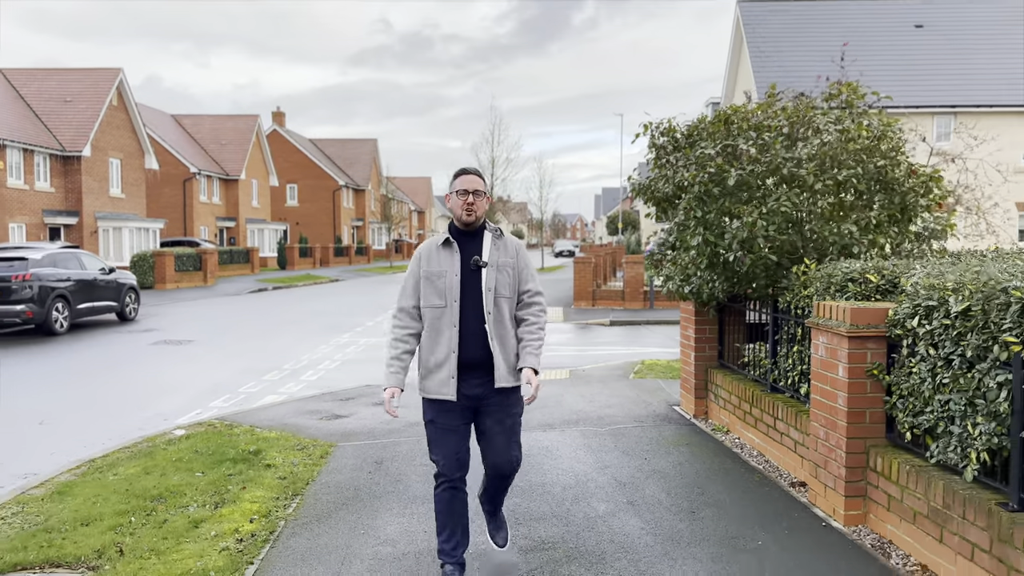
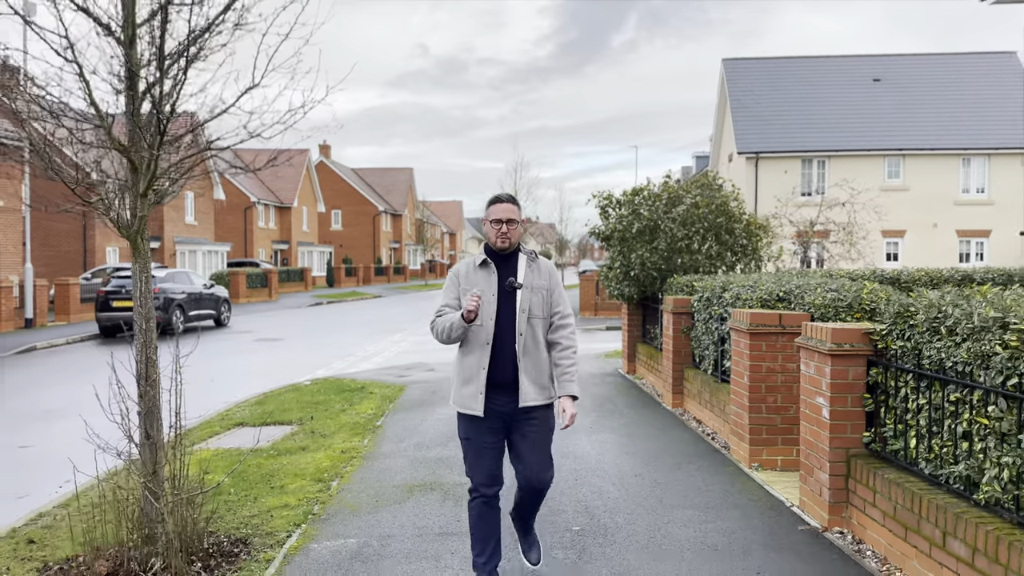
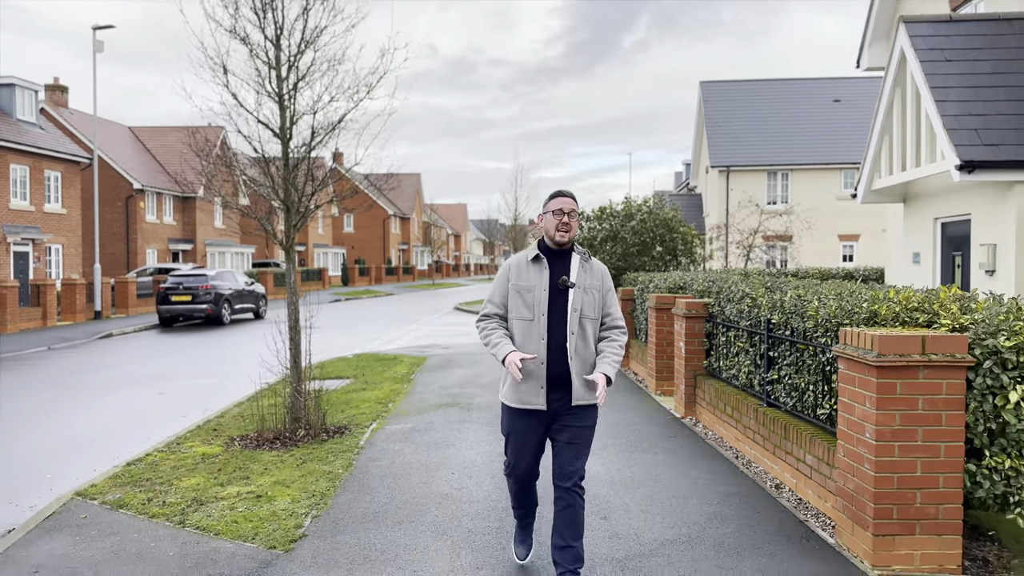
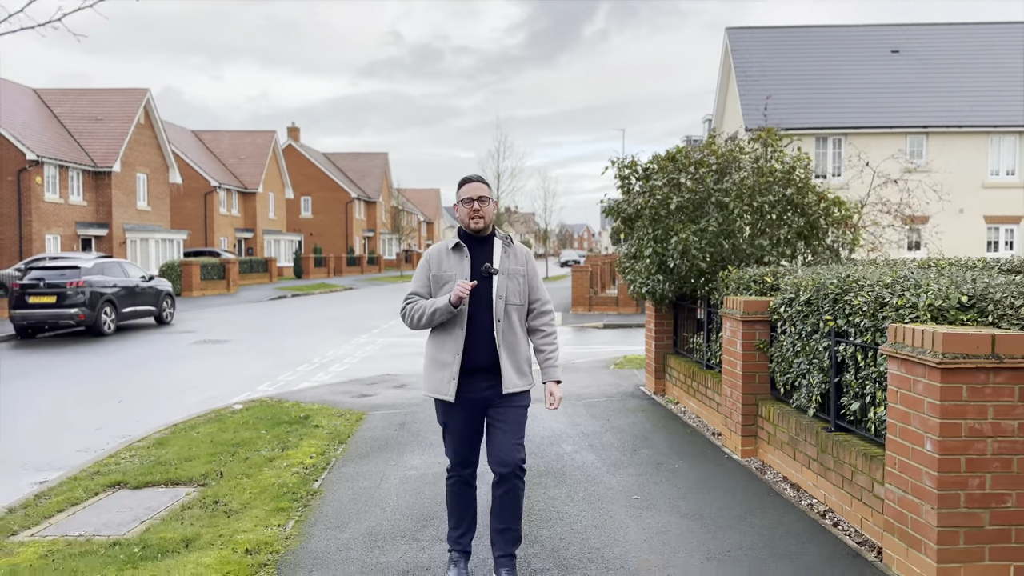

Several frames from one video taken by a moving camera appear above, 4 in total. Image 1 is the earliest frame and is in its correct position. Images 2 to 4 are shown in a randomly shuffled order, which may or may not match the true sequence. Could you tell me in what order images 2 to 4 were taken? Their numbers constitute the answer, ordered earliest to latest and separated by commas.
4, 2, 3
